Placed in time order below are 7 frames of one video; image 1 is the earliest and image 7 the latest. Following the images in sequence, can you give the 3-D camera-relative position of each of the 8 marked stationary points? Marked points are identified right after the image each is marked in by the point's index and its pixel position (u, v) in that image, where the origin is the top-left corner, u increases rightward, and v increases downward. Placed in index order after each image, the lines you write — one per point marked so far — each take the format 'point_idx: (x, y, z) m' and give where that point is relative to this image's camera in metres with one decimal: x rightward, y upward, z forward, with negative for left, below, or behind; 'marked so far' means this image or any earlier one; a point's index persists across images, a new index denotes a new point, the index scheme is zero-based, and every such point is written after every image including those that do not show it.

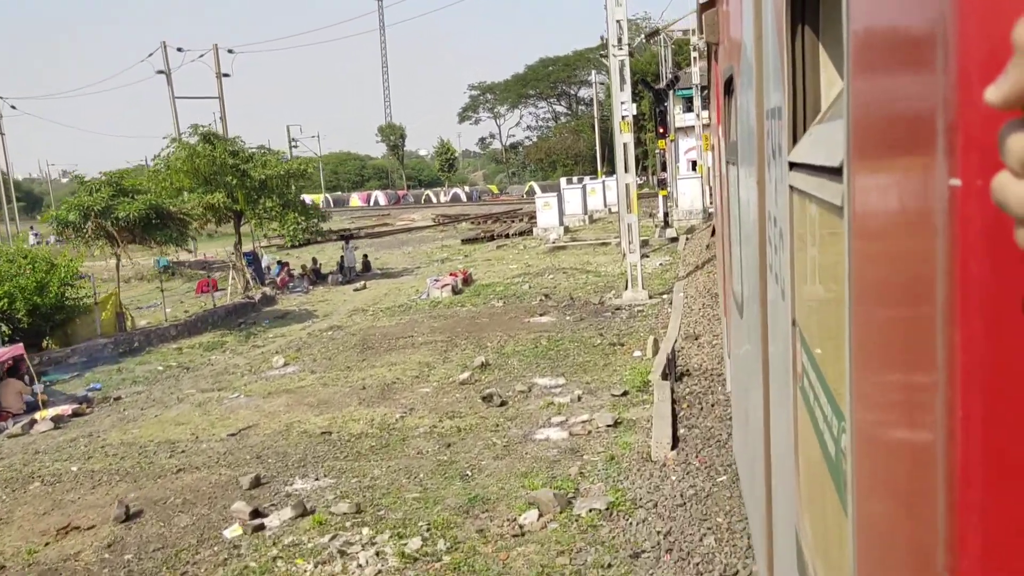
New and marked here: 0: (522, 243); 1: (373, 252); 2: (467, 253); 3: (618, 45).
0: (+0.1, +0.8, +17.1) m
1: (-2.9, +0.7, +17.8) m
2: (-0.9, +0.6, +16.6) m
3: (+1.4, +3.3, +11.9) m
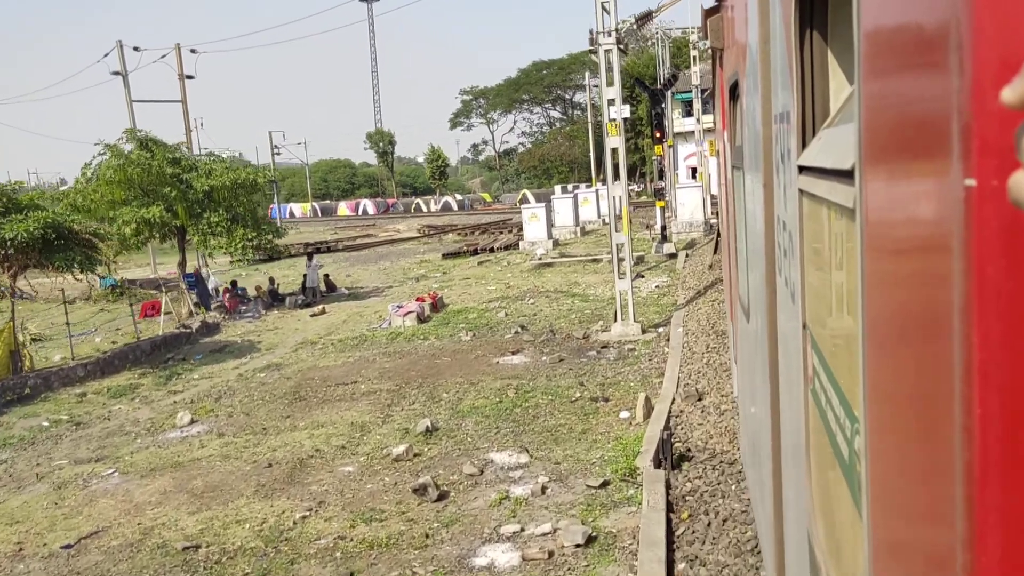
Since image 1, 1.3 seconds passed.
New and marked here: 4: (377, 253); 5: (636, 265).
0: (-0.2, +0.5, +15.8) m
1: (-3.2, +0.3, +16.5) m
2: (-1.2, +0.3, +15.3) m
3: (+1.1, +3.0, +10.6) m
4: (-2.9, +0.7, +18.9) m
5: (+2.0, +0.3, +14.9) m
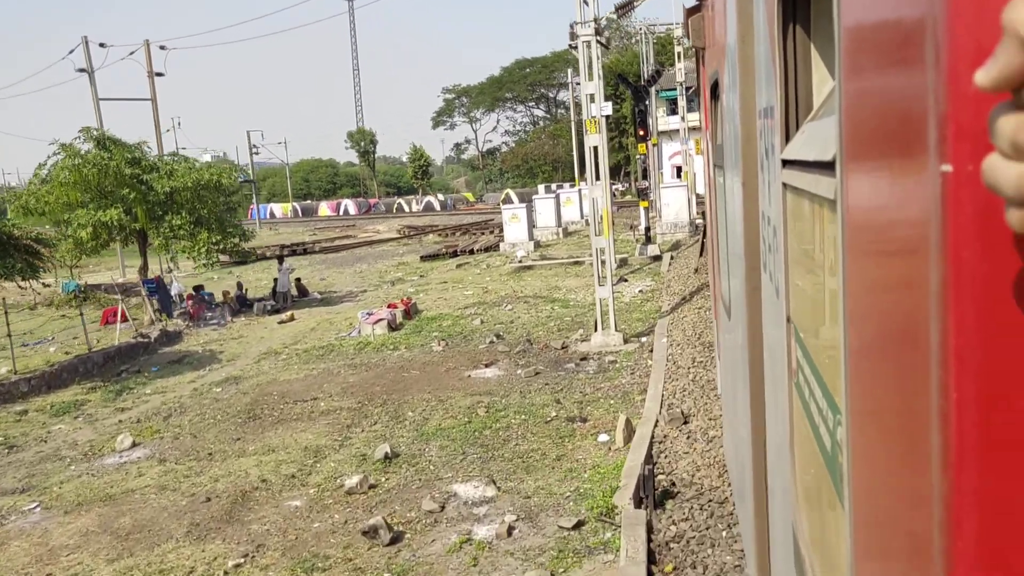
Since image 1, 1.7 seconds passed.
0: (-0.5, +0.5, +15.3) m
1: (-3.5, +0.3, +16.0) m
2: (-1.5, +0.2, +14.8) m
3: (+0.9, +3.0, +10.2) m
4: (-3.3, +0.7, +18.4) m
5: (+1.7, +0.2, +14.5) m
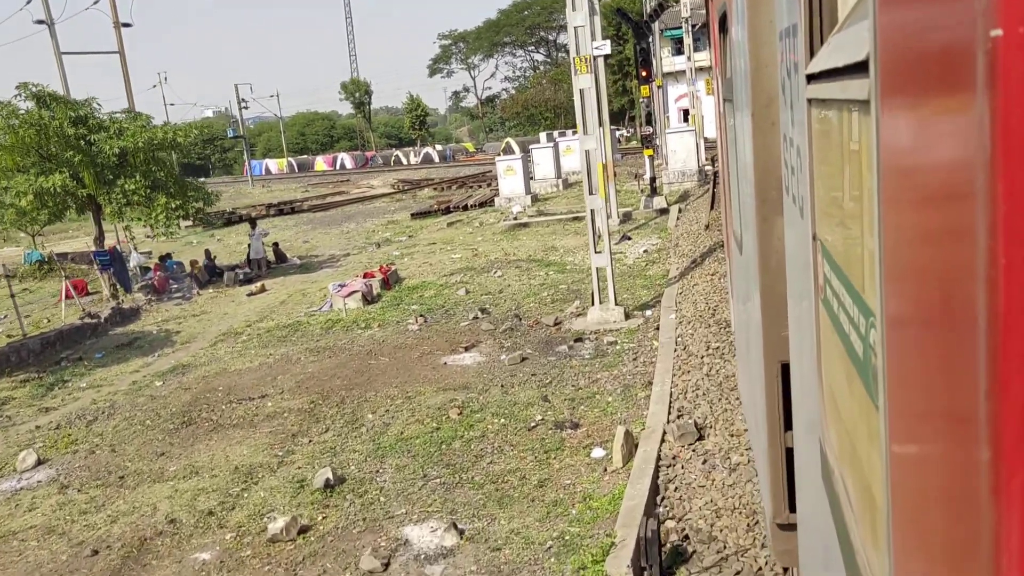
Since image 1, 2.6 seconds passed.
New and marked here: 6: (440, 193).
0: (-0.6, +1.1, +14.3) m
1: (-3.5, +0.9, +15.0) m
2: (-1.6, +0.9, +13.8) m
3: (+0.7, +3.4, +9.1) m
4: (-3.3, +1.5, +17.4) m
5: (+1.6, +0.9, +13.5) m
6: (-1.6, +2.0, +19.2) m
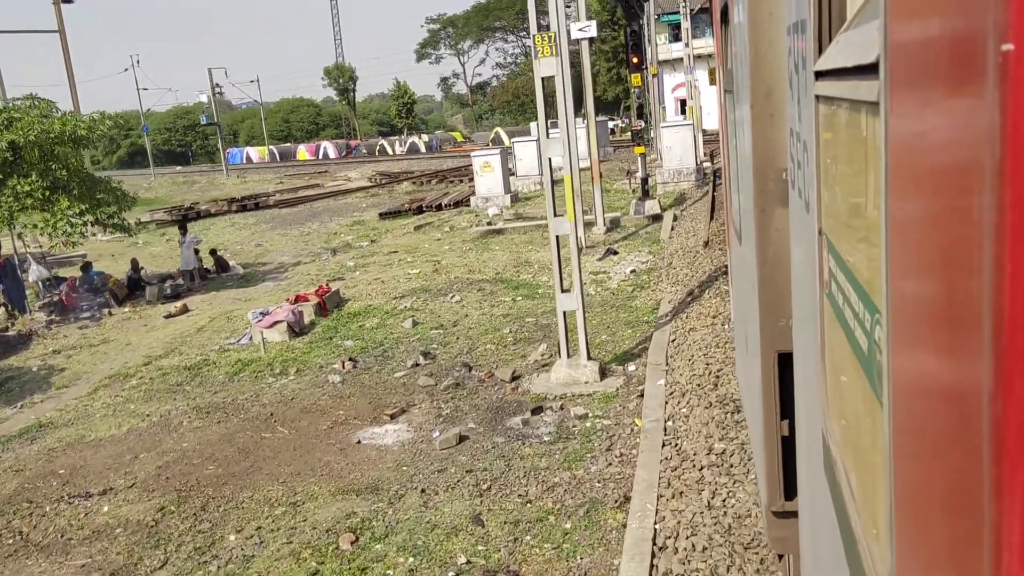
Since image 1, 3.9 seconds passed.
0: (-0.9, +1.0, +13.0) m
1: (-3.9, +0.8, +13.7) m
2: (-1.9, +0.7, +12.5) m
3: (+0.4, +3.2, +7.7) m
4: (-3.7, +1.4, +16.1) m
5: (+1.3, +0.8, +12.1) m
6: (-1.9, +2.0, +17.8) m
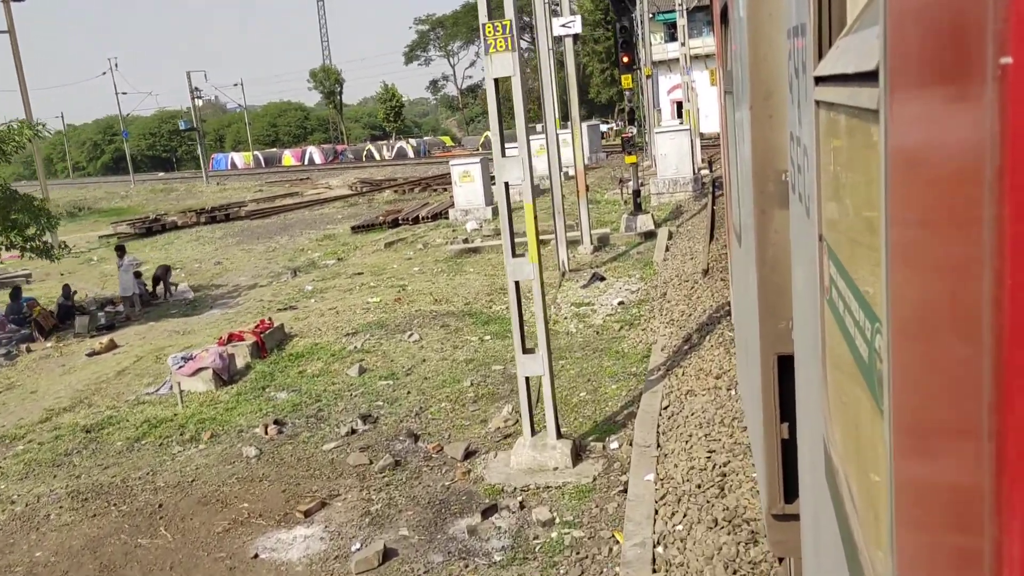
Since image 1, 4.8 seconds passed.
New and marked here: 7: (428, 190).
0: (-1.1, +0.8, +12.0) m
1: (-4.1, +0.6, +12.7) m
2: (-2.1, +0.5, +11.5) m
3: (+0.2, +3.0, +6.7) m
4: (-3.9, +1.1, +15.1) m
5: (+1.1, +0.5, +11.2) m
6: (-2.1, +1.7, +16.8) m
7: (-1.7, +1.9, +17.4) m
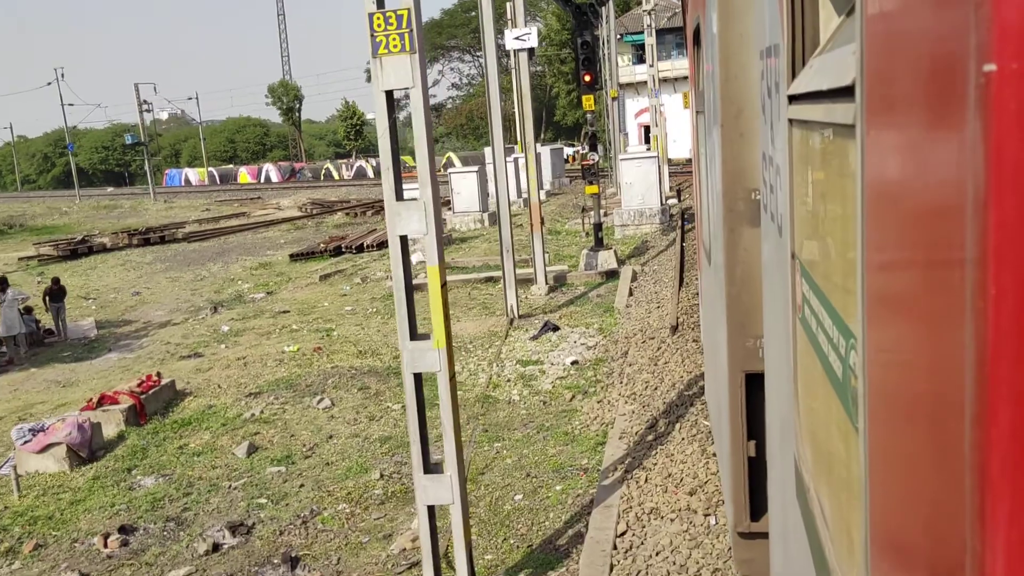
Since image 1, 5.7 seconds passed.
0: (-1.7, +0.3, +11.0) m
1: (-4.7, +0.2, +11.6) m
2: (-2.7, +0.1, +10.5) m
3: (-0.2, +2.6, +5.8) m
4: (-4.6, +0.7, +14.0) m
5: (+0.5, +0.1, +10.3) m
6: (-2.9, +1.2, +15.8) m
7: (-2.4, +1.4, +16.4) m
